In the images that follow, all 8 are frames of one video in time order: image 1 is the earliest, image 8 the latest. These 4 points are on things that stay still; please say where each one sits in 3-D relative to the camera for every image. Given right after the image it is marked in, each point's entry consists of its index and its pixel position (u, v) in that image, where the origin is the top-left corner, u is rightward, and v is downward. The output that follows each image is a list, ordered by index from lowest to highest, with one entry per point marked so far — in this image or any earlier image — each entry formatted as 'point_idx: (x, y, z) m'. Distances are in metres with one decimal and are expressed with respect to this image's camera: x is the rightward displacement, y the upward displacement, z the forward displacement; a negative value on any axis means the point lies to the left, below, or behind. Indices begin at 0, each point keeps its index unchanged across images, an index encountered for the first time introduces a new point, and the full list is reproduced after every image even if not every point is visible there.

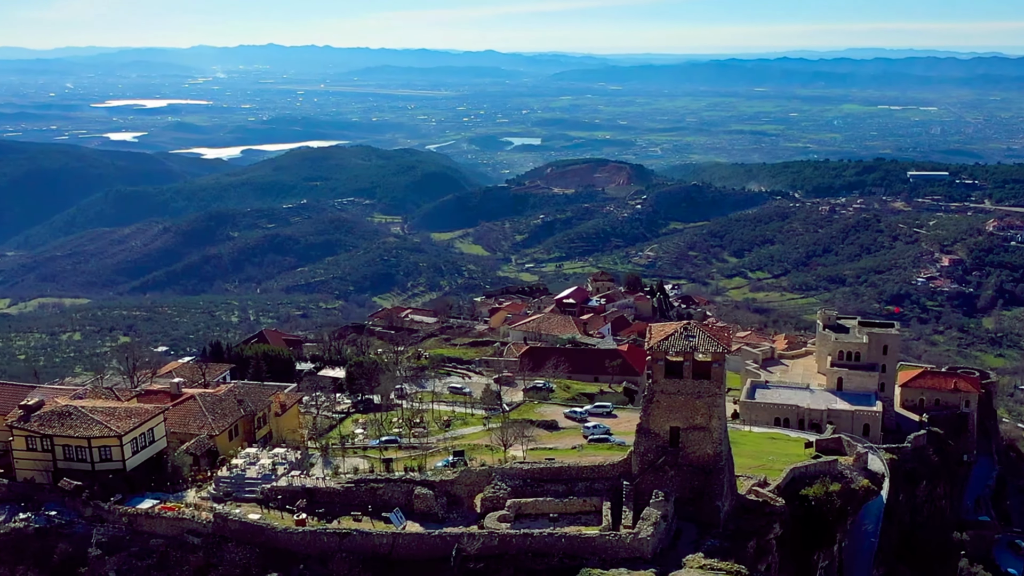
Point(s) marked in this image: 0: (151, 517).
0: (-6.3, -4.0, +18.1) m
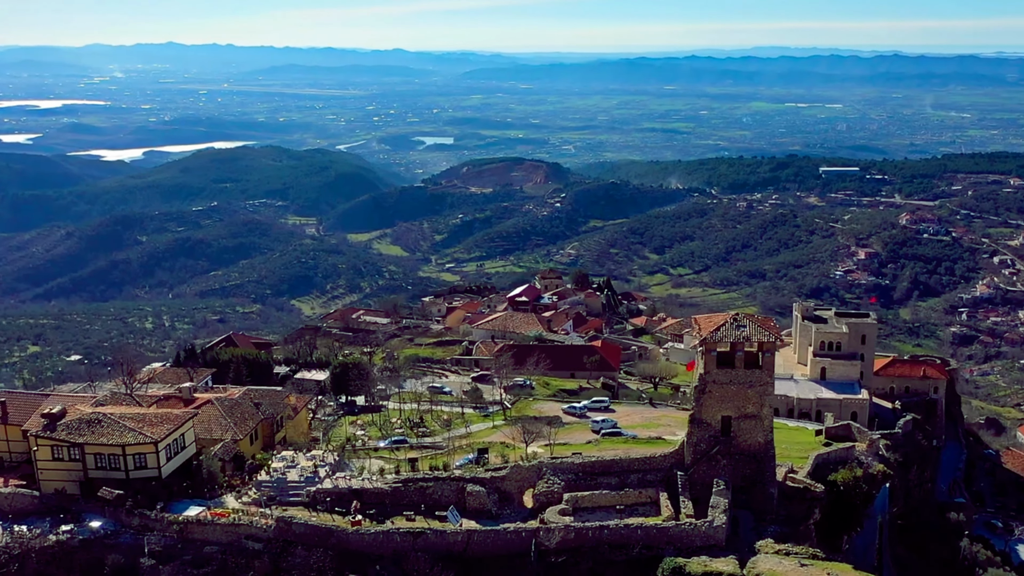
0: (-5.3, -4.0, +17.6) m
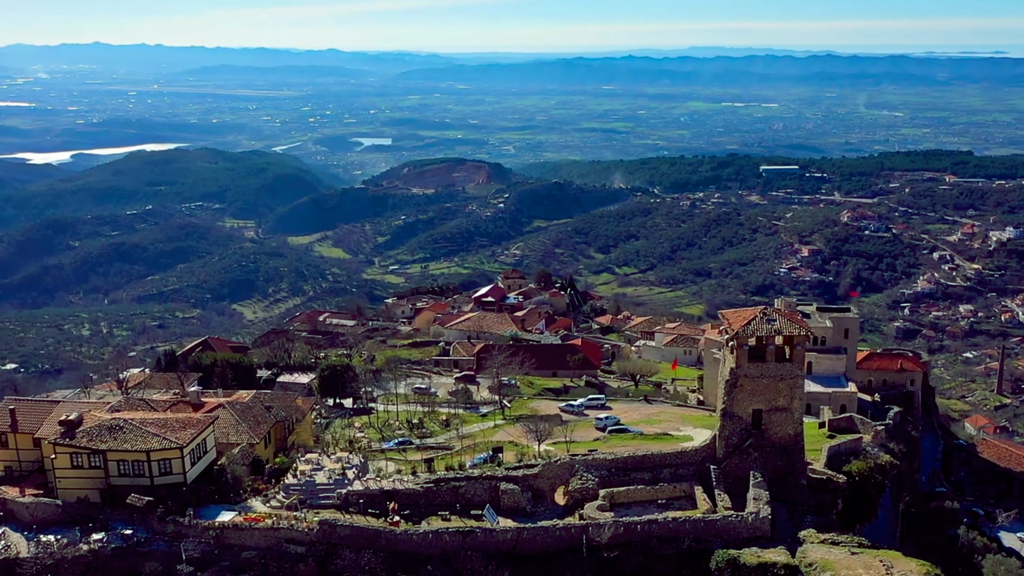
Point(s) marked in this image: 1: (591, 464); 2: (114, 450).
0: (-4.6, -4.0, +17.4) m
1: (+1.5, -3.3, +19.5) m
2: (-7.4, -3.0, +19.4) m
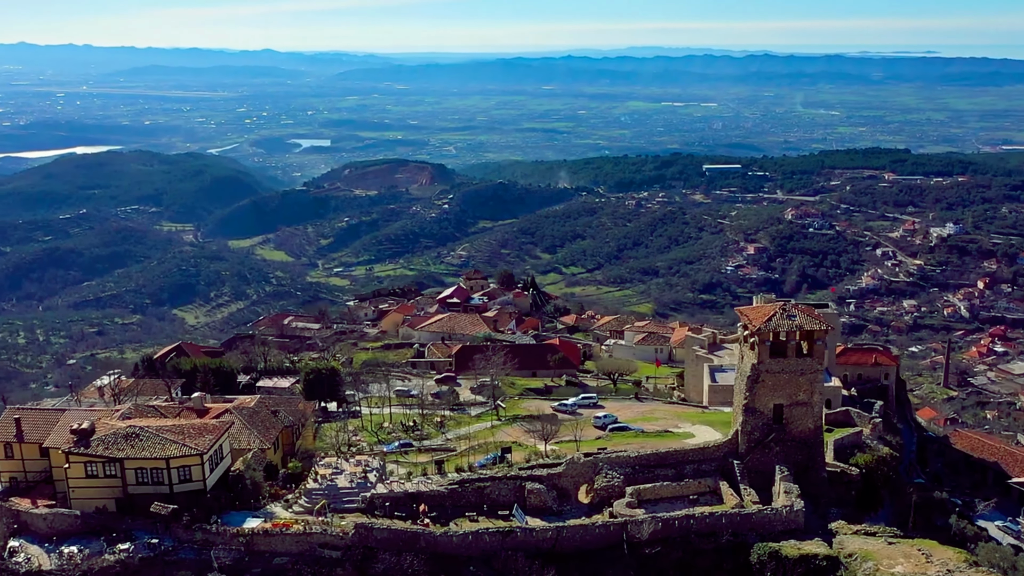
0: (-4.0, -4.1, +17.2) m
1: (+1.9, -3.3, +19.6) m
2: (-6.9, -3.1, +19.0) m
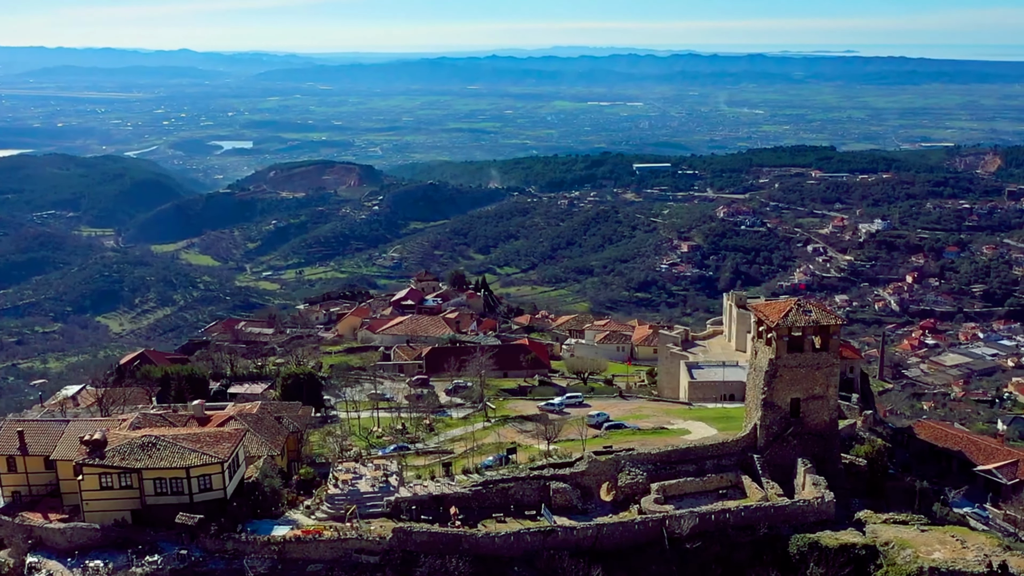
0: (-3.4, -4.1, +17.0) m
1: (+2.4, -3.2, +19.7) m
2: (-6.4, -3.2, +18.7) m
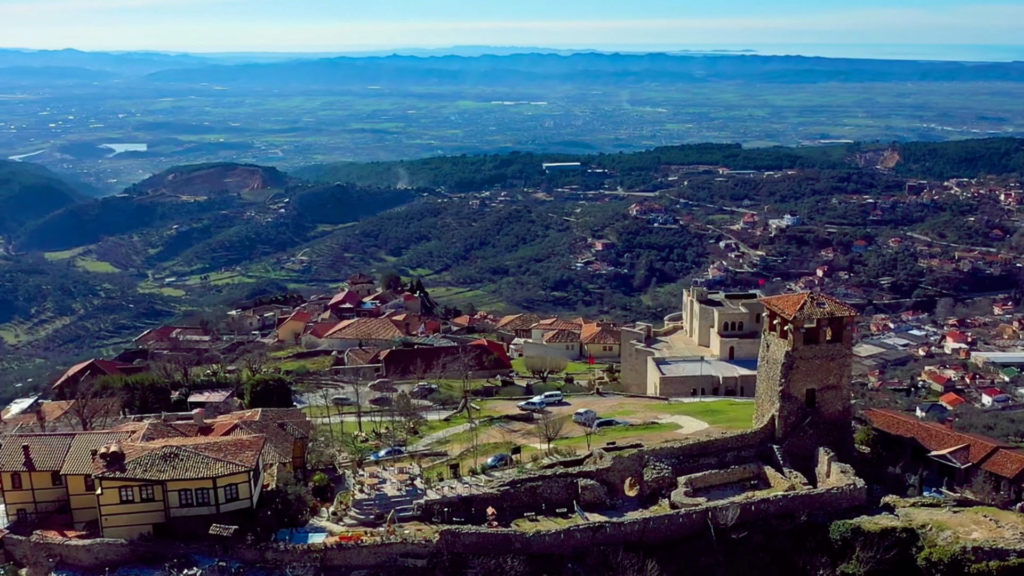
0: (-2.7, -4.2, +16.8) m
1: (+2.8, -3.2, +20.0) m
2: (-5.9, -3.3, +18.2) m
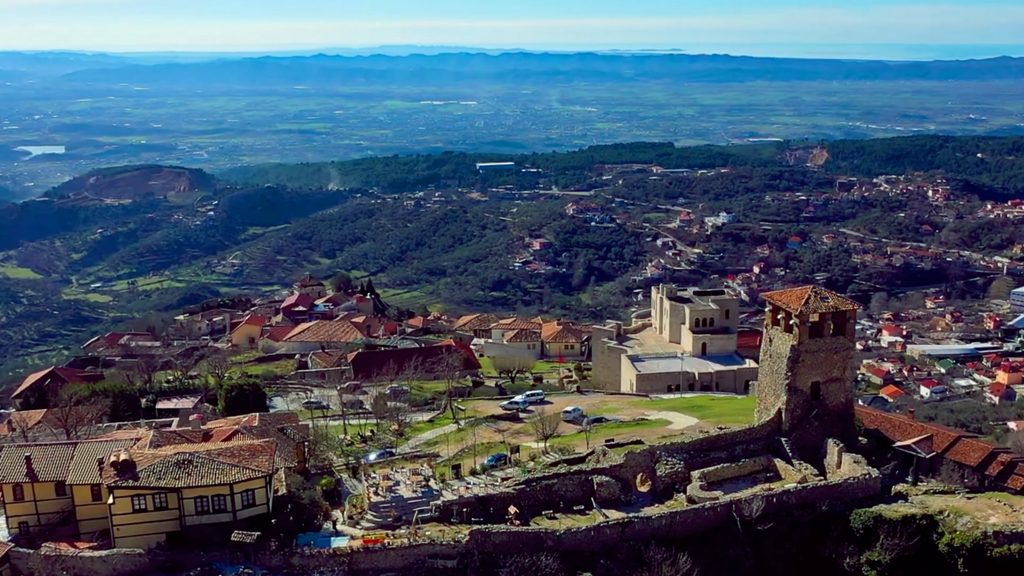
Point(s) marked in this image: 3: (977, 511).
0: (-2.2, -4.2, +16.7) m
1: (+3.1, -3.1, +20.2) m
2: (-5.5, -3.4, +17.9) m
3: (+7.5, -3.6, +16.8) m
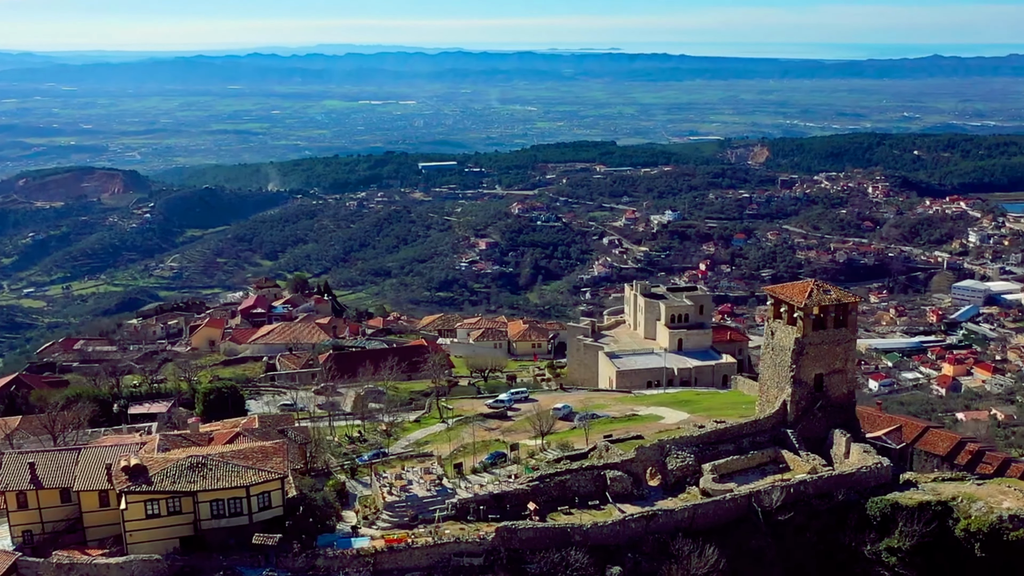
0: (-1.8, -4.2, +16.6) m
1: (+3.3, -3.0, +20.4) m
2: (-5.1, -3.4, +17.7) m
3: (+7.9, -3.5, +17.3) m
